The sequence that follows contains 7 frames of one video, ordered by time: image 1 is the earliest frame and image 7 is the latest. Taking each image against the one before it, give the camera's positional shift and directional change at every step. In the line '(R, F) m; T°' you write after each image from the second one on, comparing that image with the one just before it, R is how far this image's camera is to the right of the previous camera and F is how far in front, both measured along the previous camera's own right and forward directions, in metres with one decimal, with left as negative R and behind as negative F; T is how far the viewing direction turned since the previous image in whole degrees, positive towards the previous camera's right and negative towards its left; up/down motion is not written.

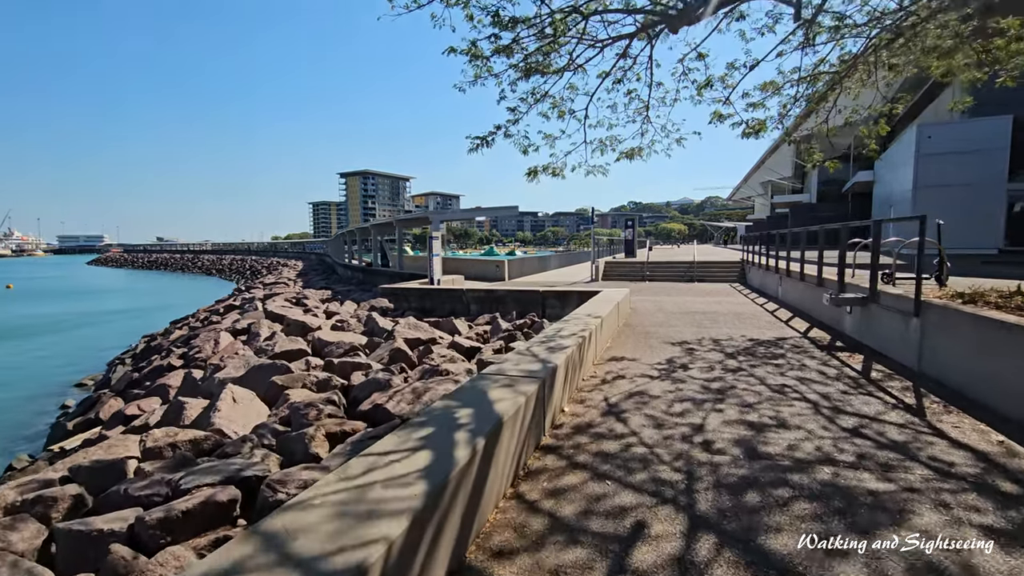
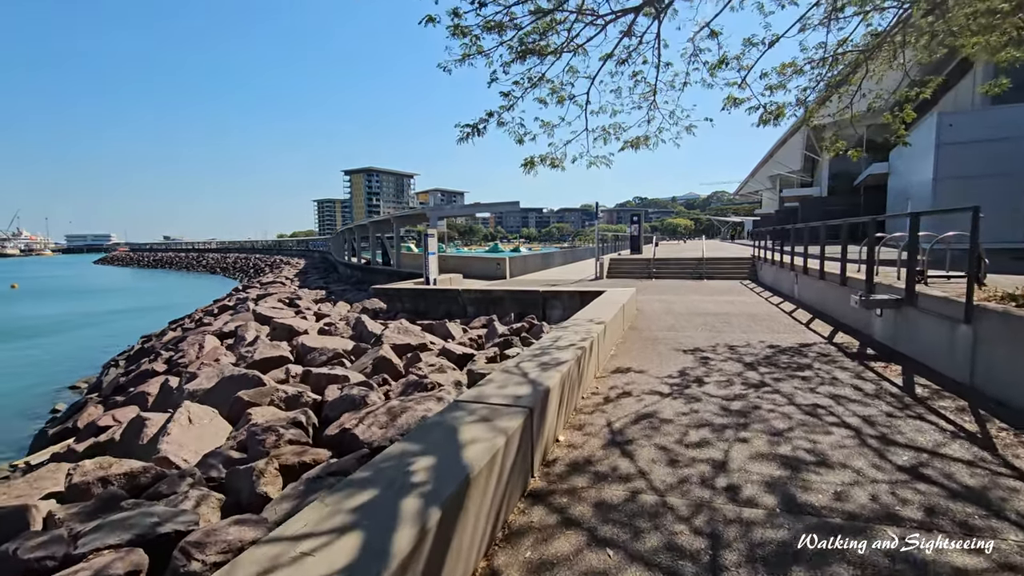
(+0.2, +0.8) m; -1°
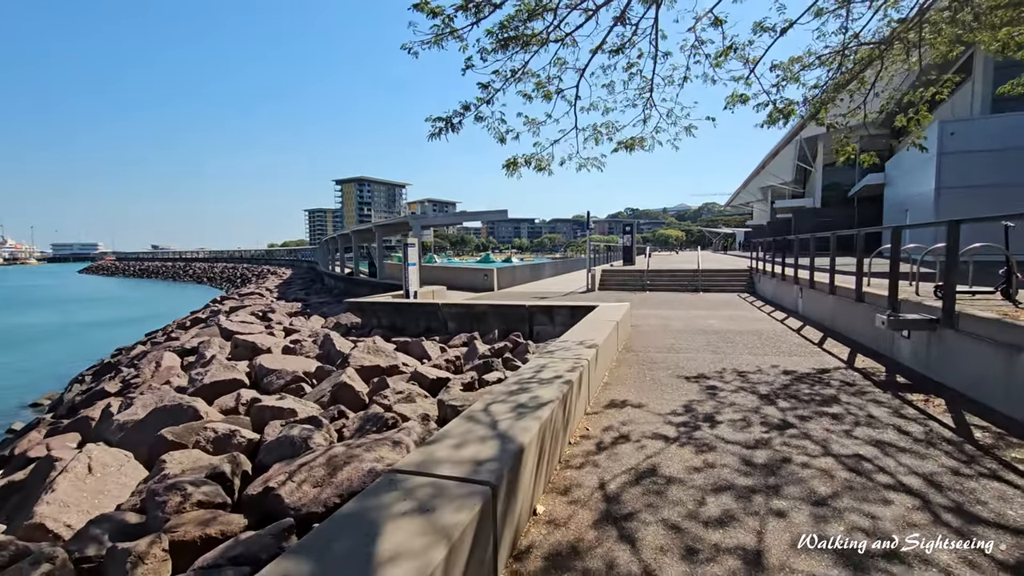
(+0.2, +1.0) m; +1°
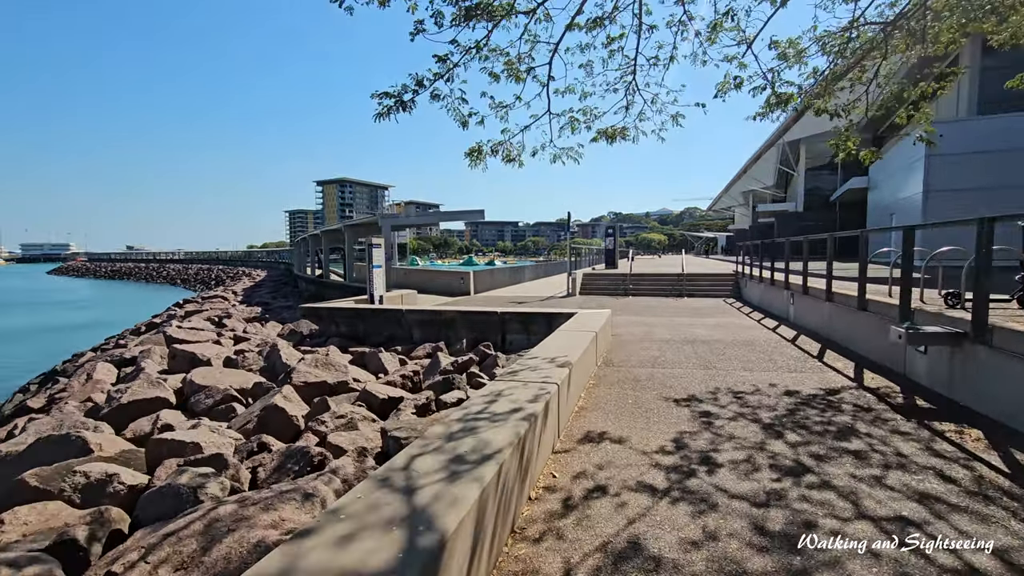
(+0.3, +1.0) m; +2°
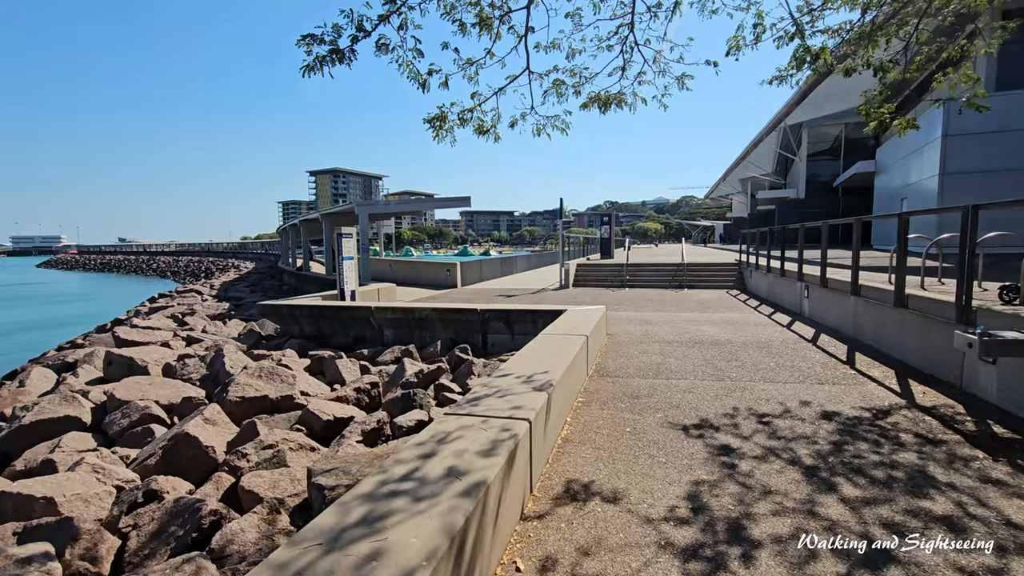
(+0.3, +1.2) m; 0°
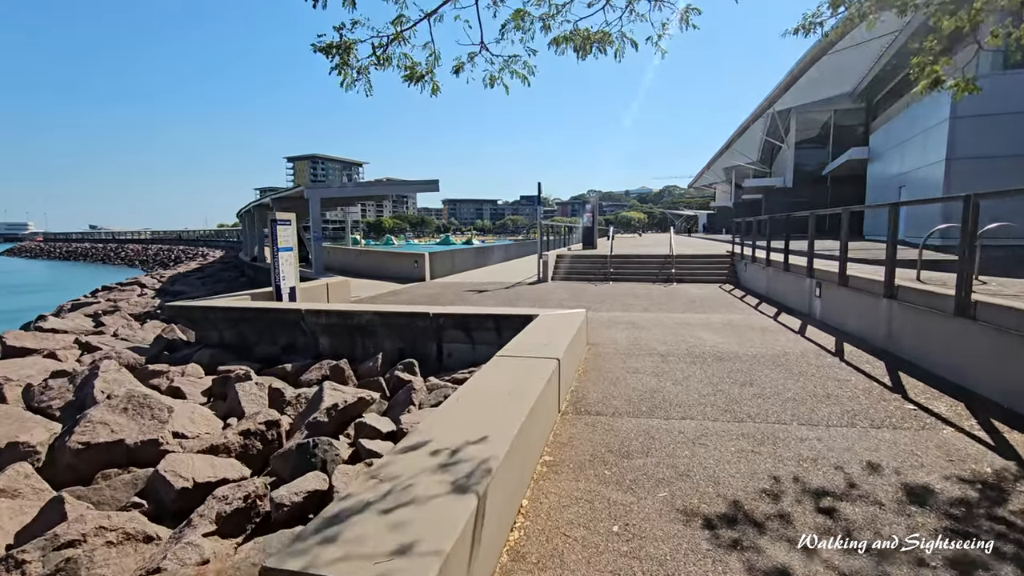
(+0.3, +1.6) m; +2°
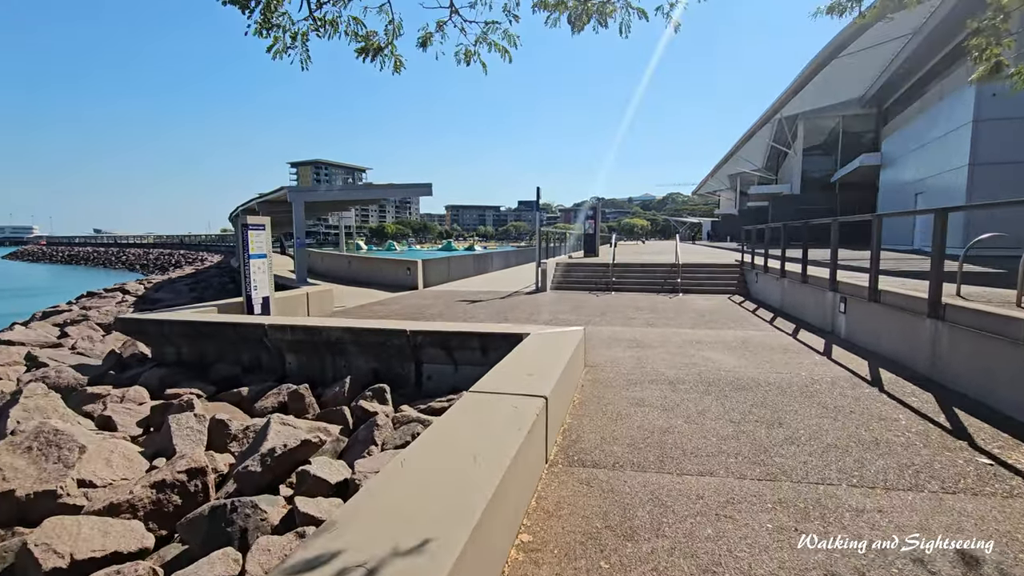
(+0.2, +0.9) m; 0°
